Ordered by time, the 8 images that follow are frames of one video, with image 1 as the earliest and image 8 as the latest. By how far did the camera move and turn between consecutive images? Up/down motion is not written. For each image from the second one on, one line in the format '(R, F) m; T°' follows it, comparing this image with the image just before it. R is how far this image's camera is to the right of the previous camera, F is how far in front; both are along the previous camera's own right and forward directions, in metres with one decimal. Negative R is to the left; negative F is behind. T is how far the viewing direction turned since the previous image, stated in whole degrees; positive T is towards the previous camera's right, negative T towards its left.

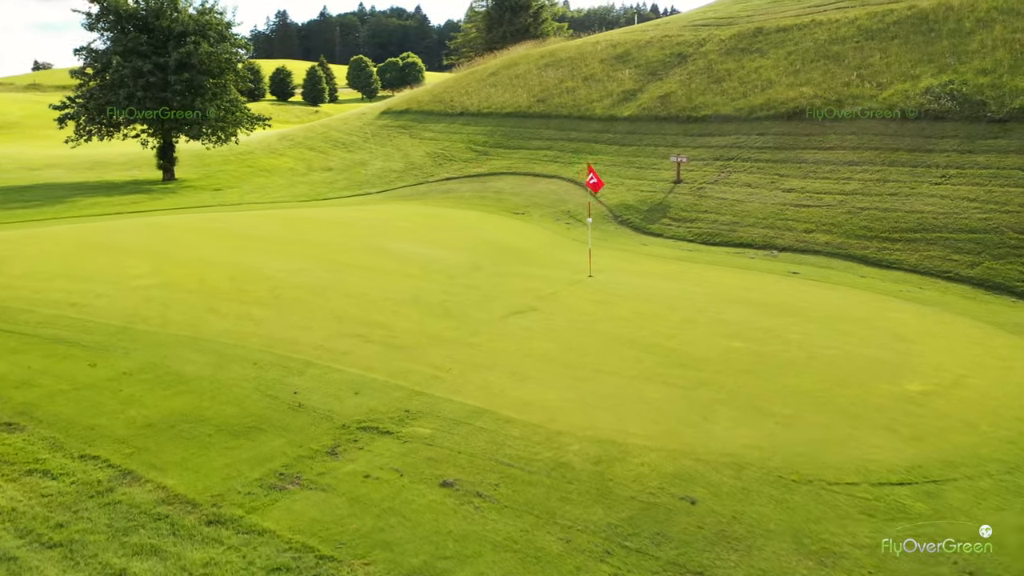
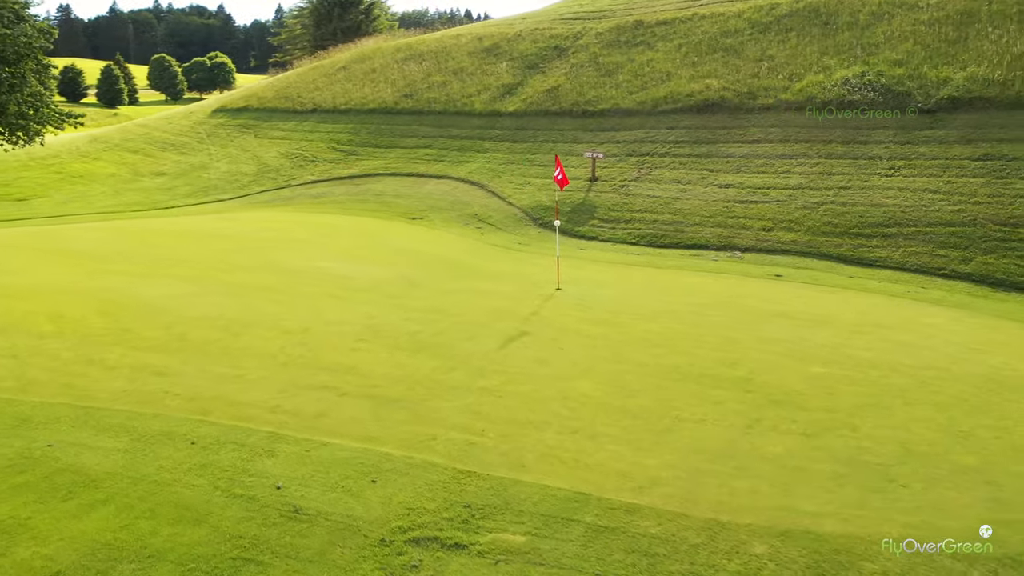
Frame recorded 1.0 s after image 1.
(-2.3, +3.2) m; +12°
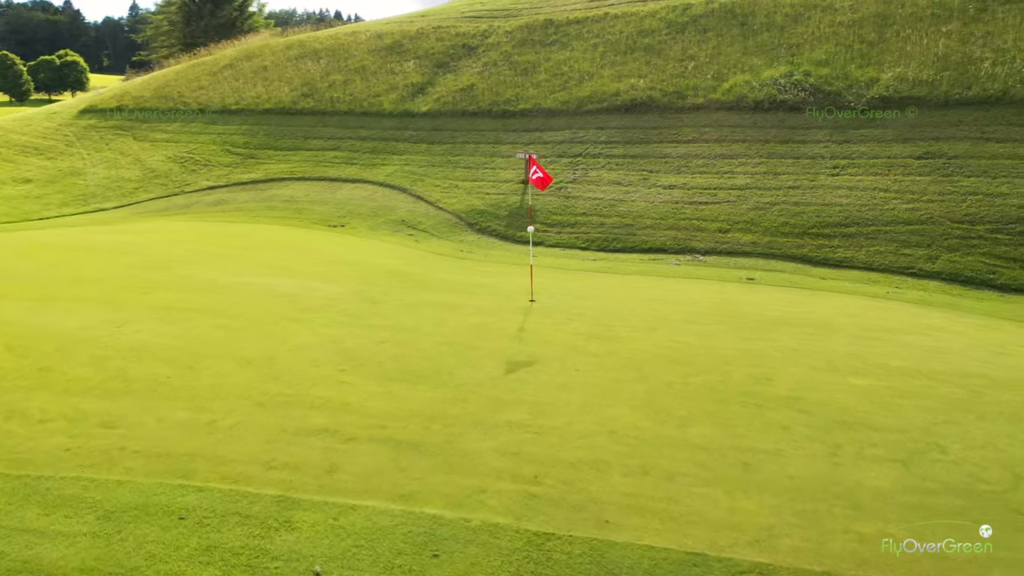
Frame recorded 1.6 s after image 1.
(-1.5, +1.3) m; +9°
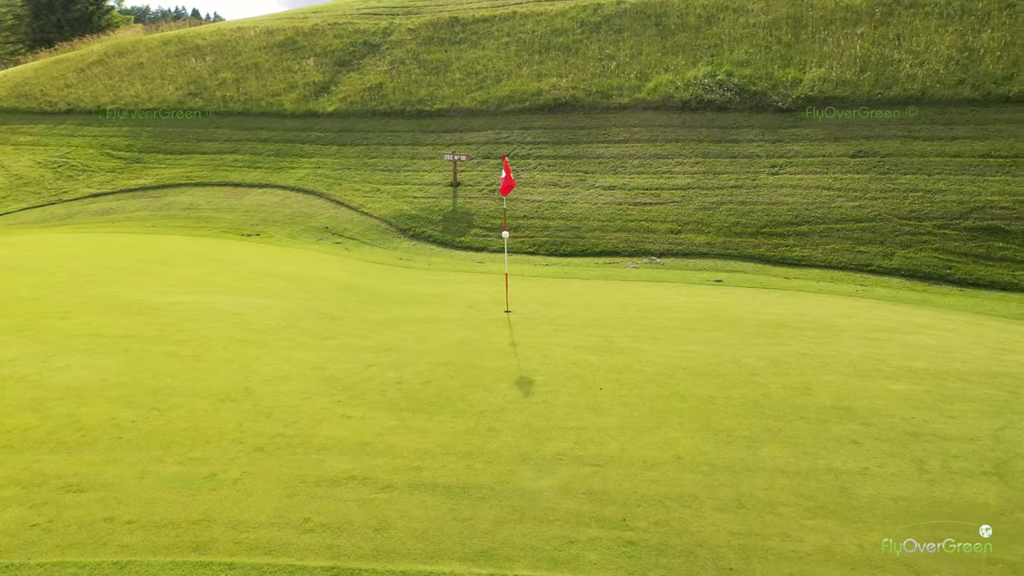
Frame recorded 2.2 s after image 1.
(-1.4, +1.1) m; +9°
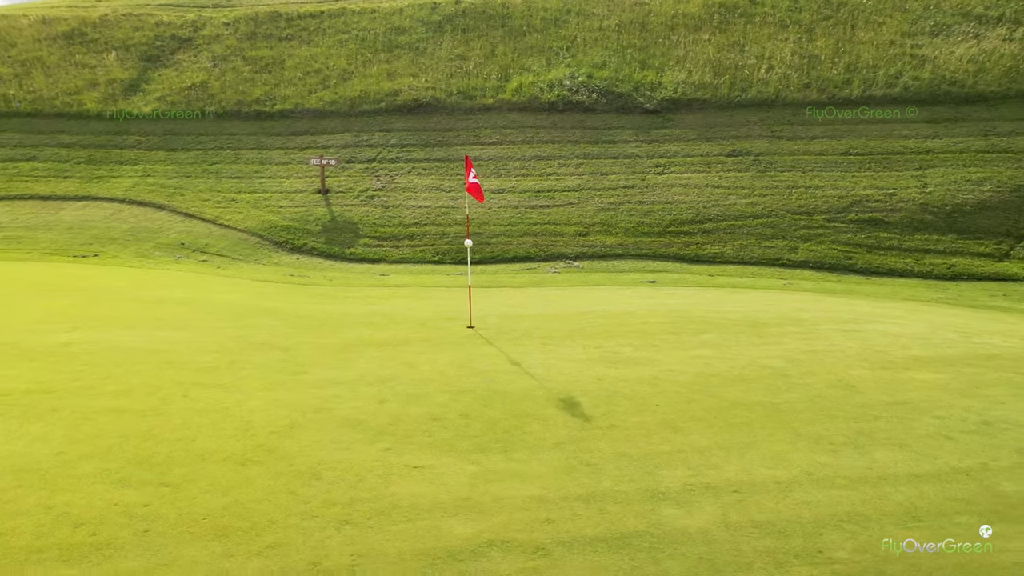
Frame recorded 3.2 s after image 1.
(-2.5, +1.3) m; +16°
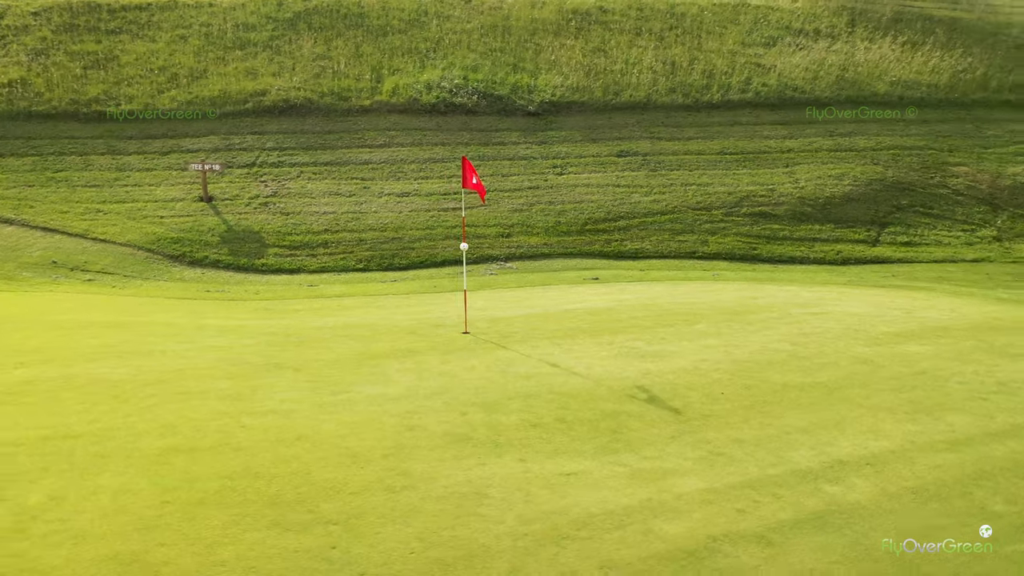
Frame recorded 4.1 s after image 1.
(-2.7, +0.5) m; +15°
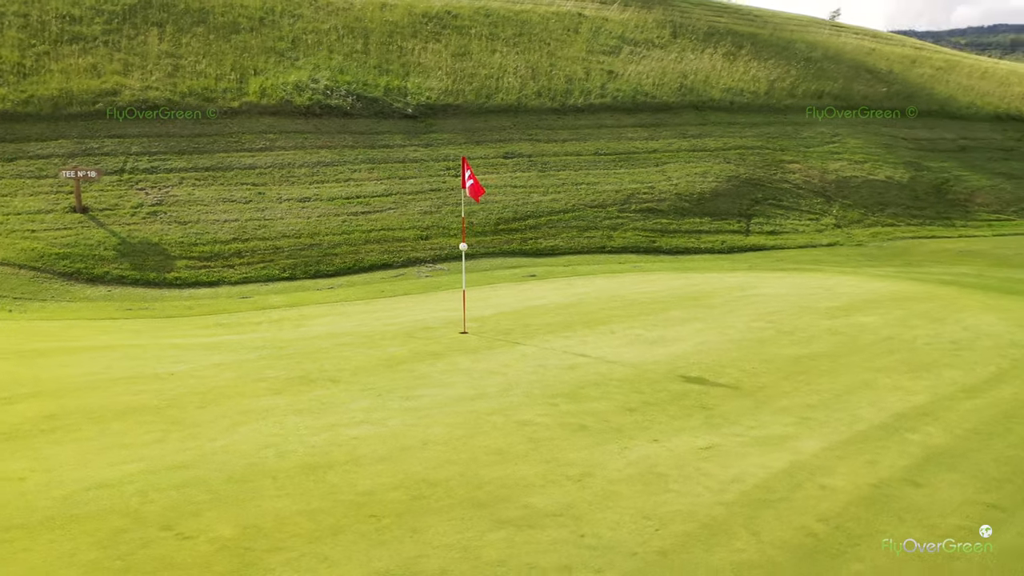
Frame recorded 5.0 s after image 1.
(-2.8, +0.2) m; +15°
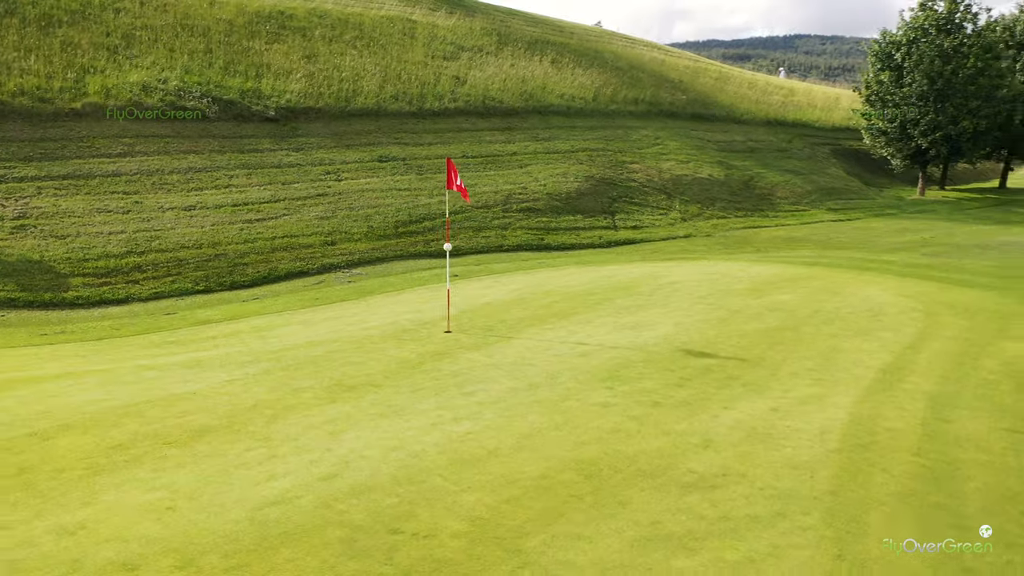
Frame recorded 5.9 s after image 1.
(-2.8, 0.0) m; +16°
